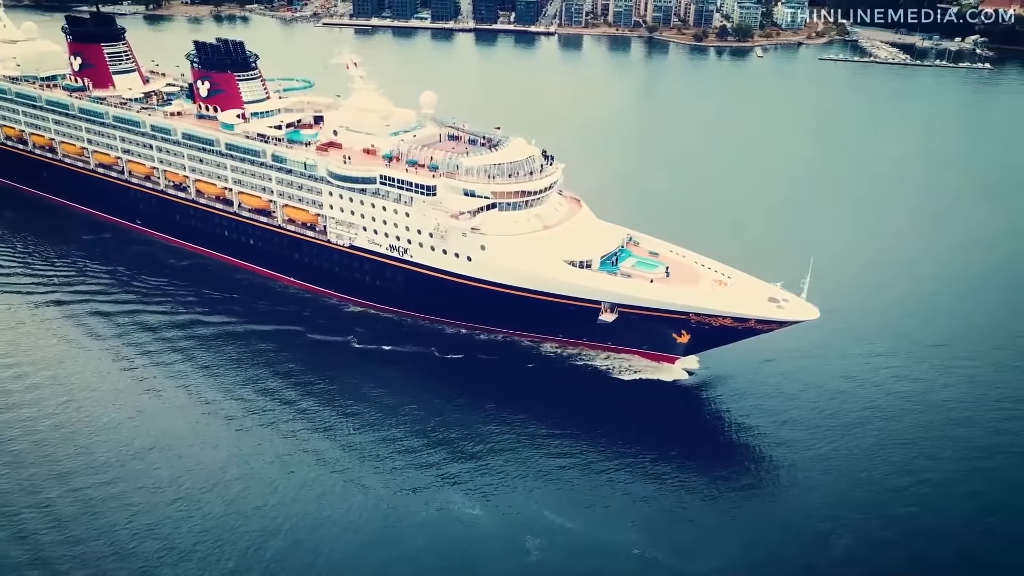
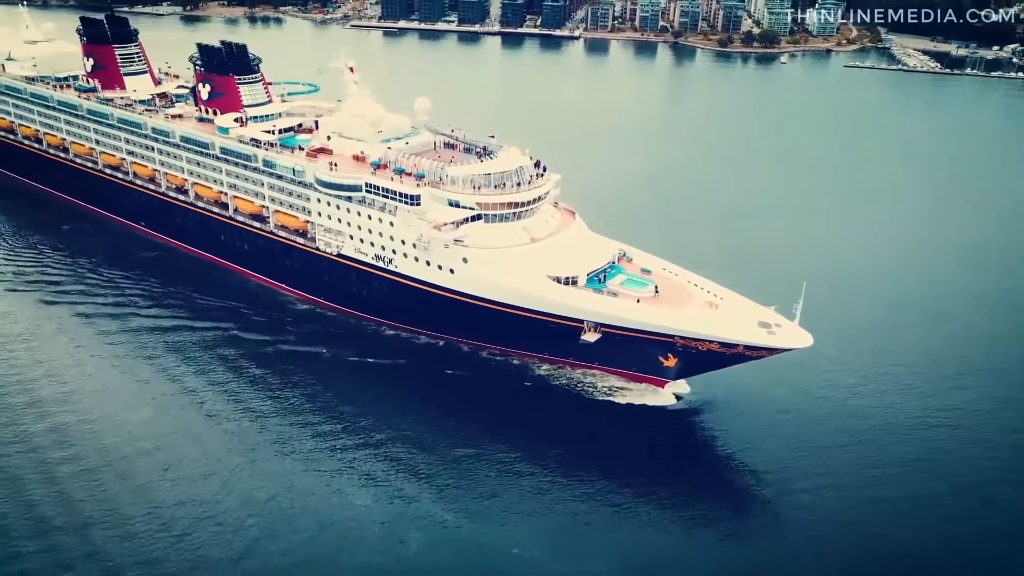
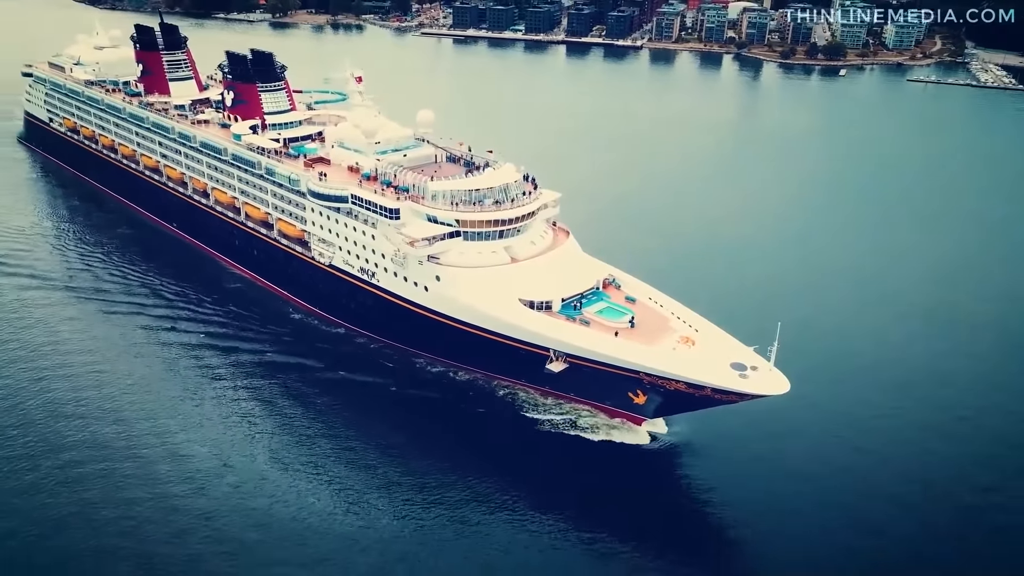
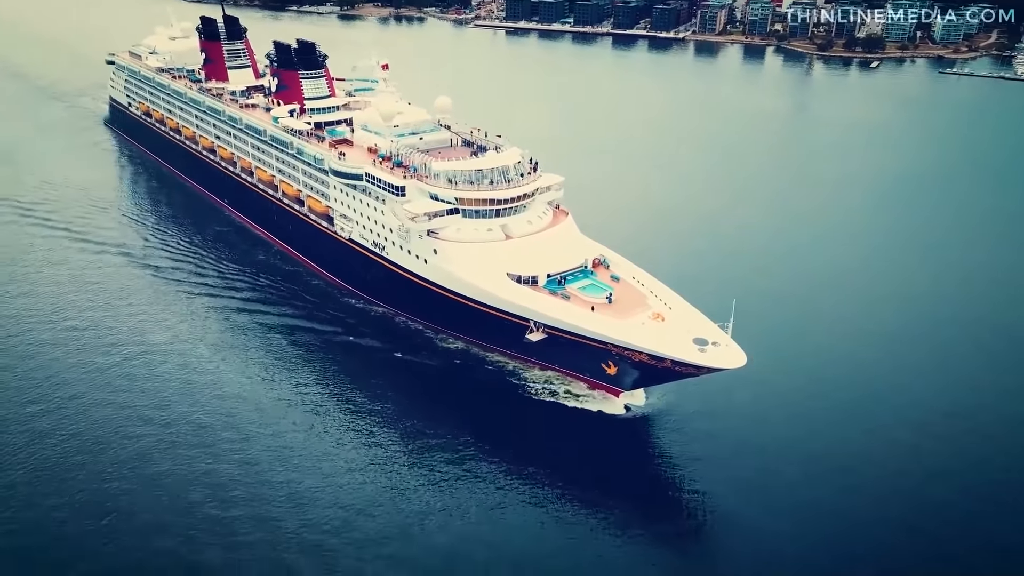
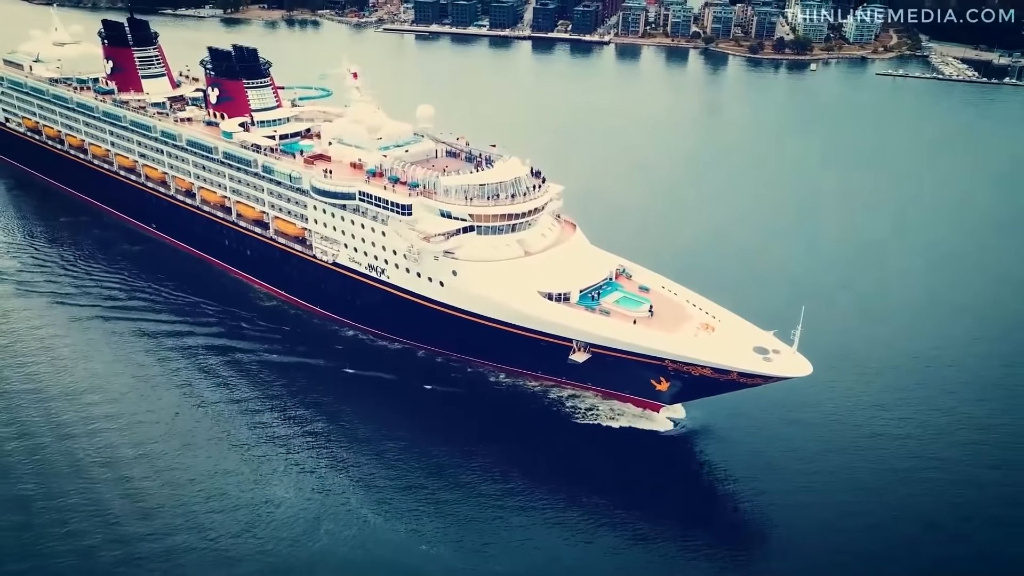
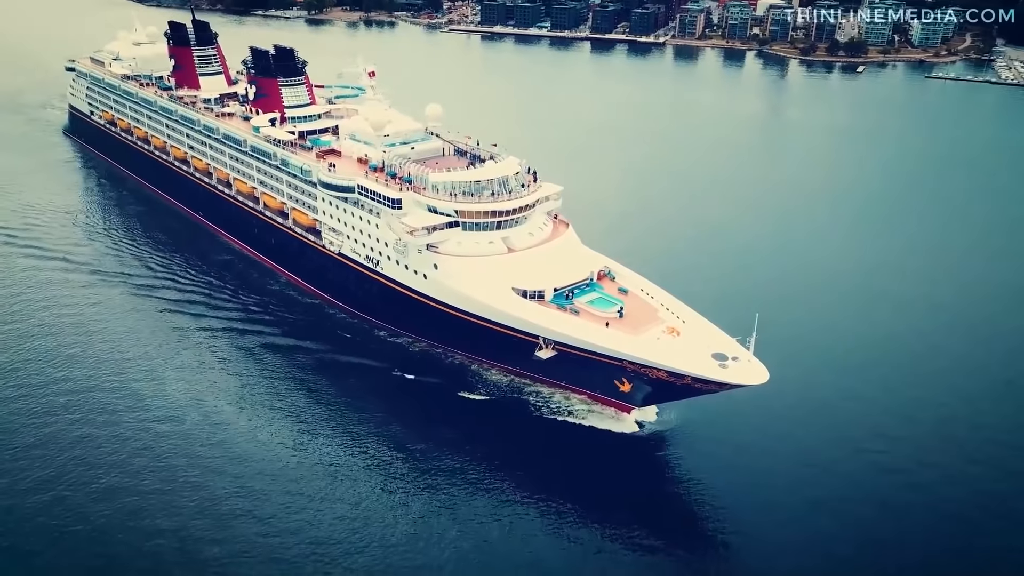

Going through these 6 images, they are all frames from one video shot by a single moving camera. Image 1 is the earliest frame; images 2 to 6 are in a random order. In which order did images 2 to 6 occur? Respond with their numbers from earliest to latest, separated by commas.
2, 5, 3, 6, 4
